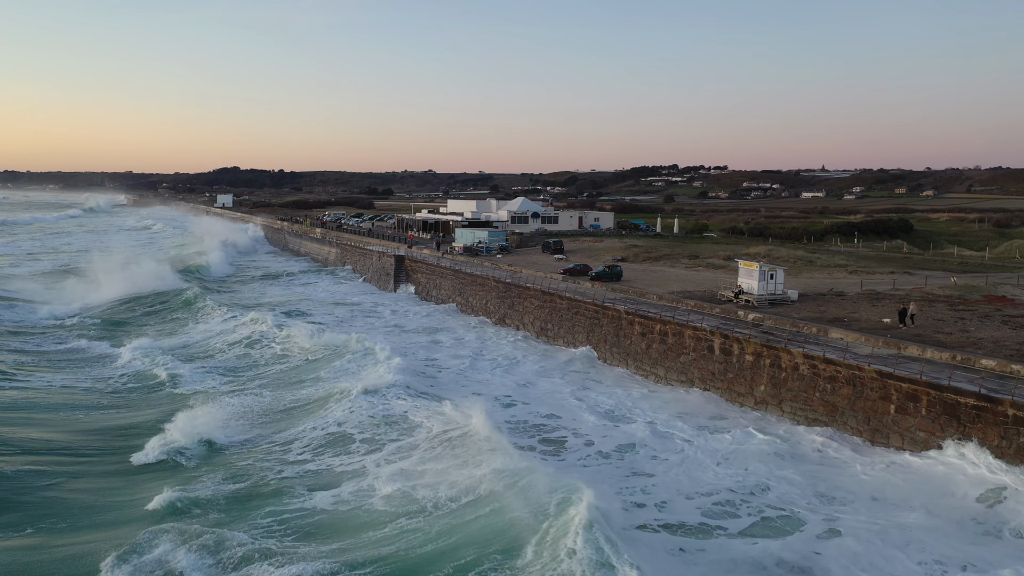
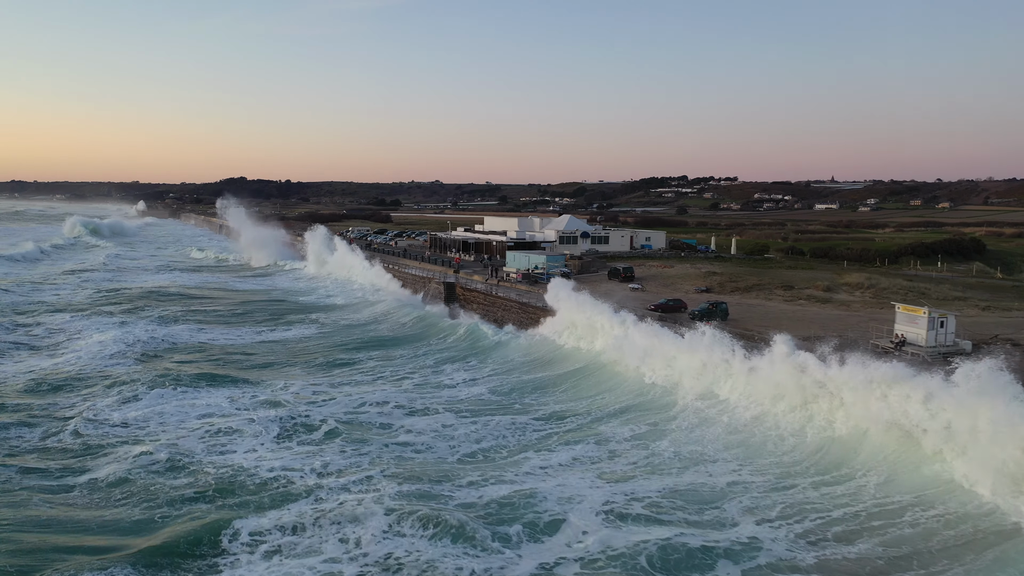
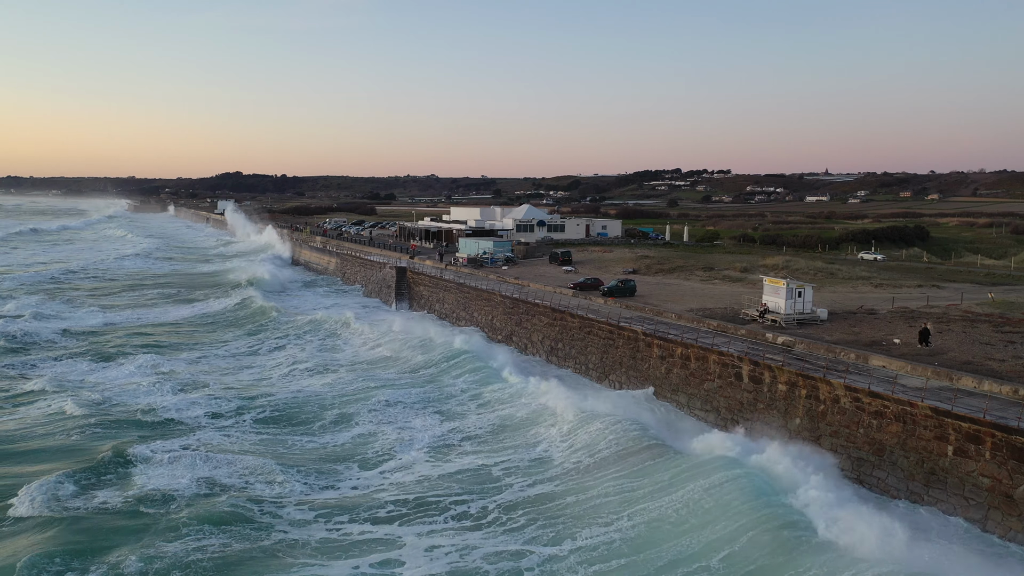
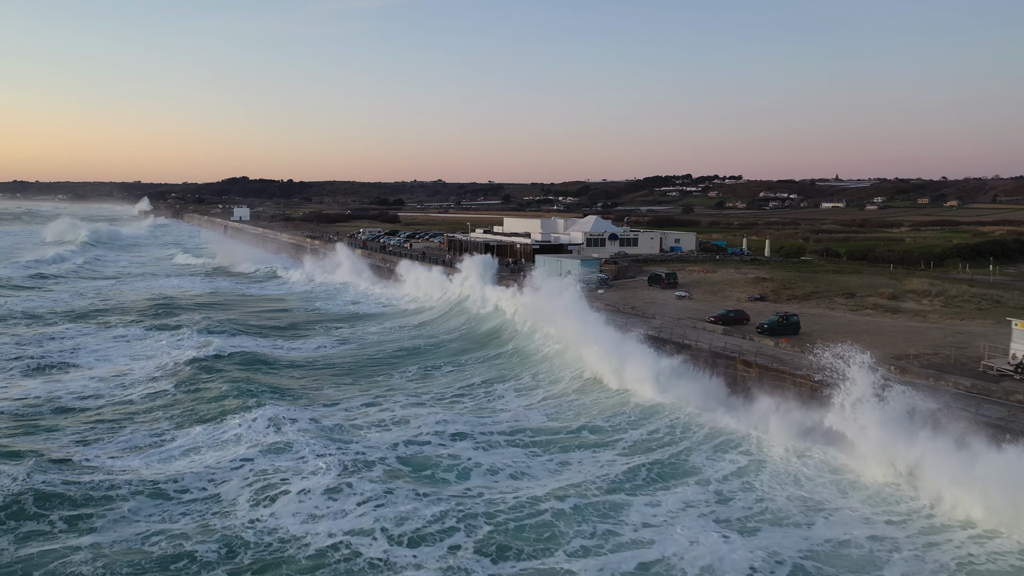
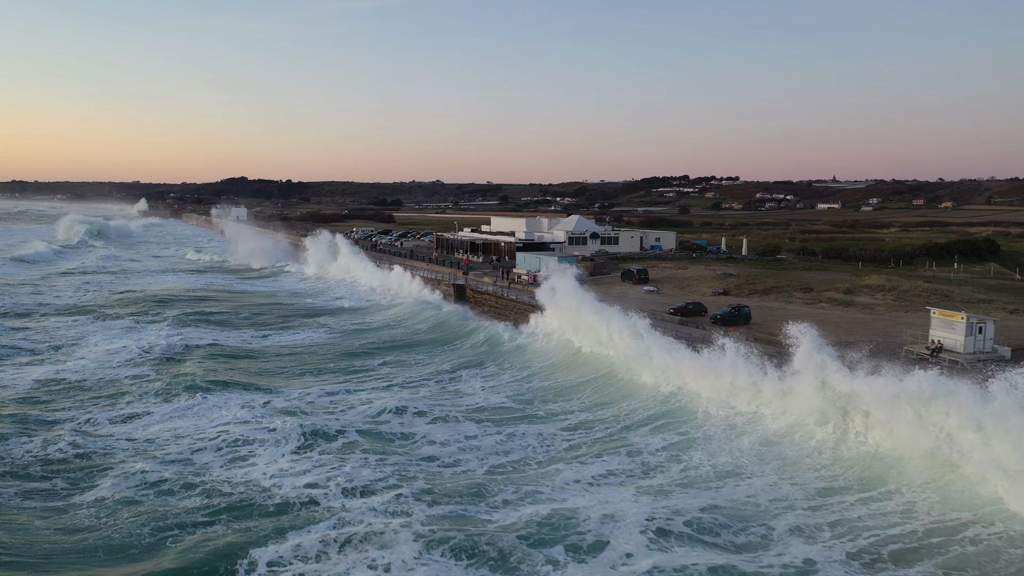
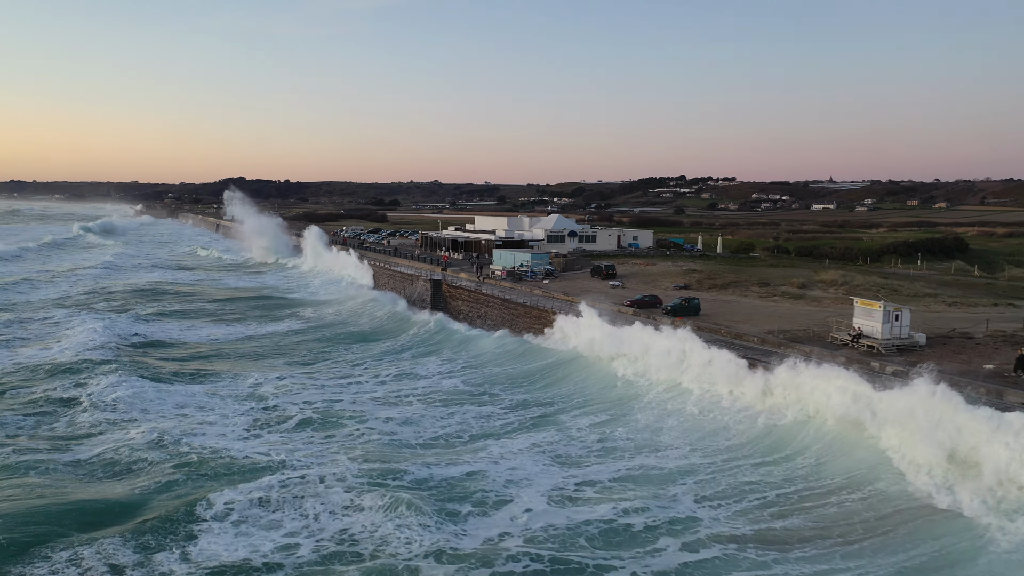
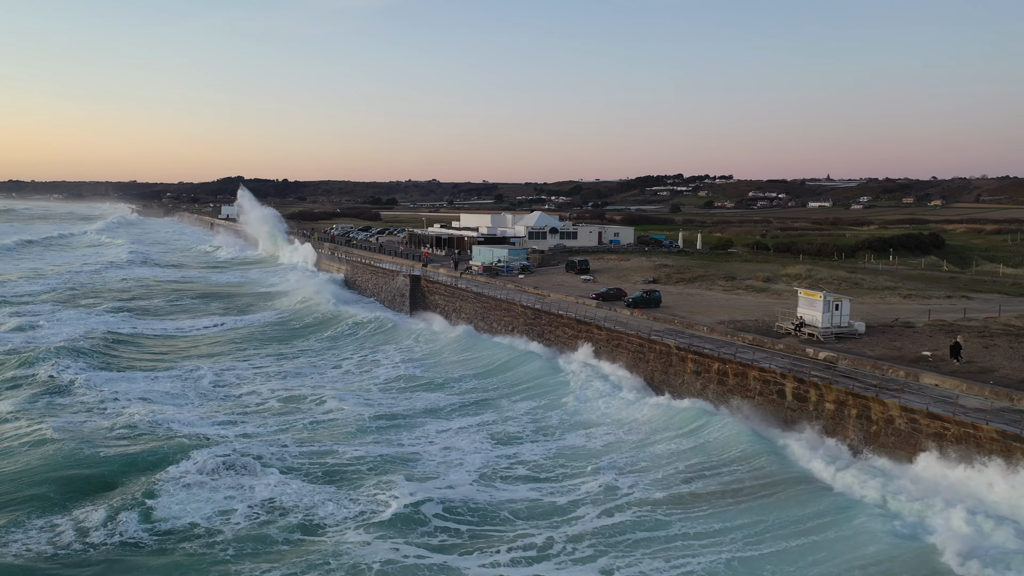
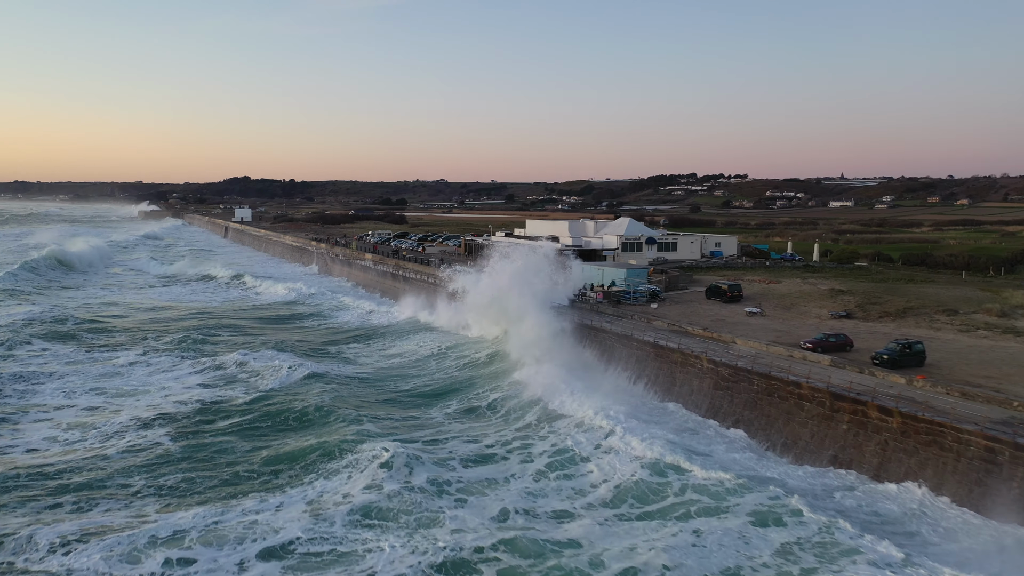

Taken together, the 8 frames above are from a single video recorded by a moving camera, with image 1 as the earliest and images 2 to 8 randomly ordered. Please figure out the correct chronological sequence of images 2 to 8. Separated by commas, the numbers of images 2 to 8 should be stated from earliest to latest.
3, 7, 6, 2, 5, 4, 8
